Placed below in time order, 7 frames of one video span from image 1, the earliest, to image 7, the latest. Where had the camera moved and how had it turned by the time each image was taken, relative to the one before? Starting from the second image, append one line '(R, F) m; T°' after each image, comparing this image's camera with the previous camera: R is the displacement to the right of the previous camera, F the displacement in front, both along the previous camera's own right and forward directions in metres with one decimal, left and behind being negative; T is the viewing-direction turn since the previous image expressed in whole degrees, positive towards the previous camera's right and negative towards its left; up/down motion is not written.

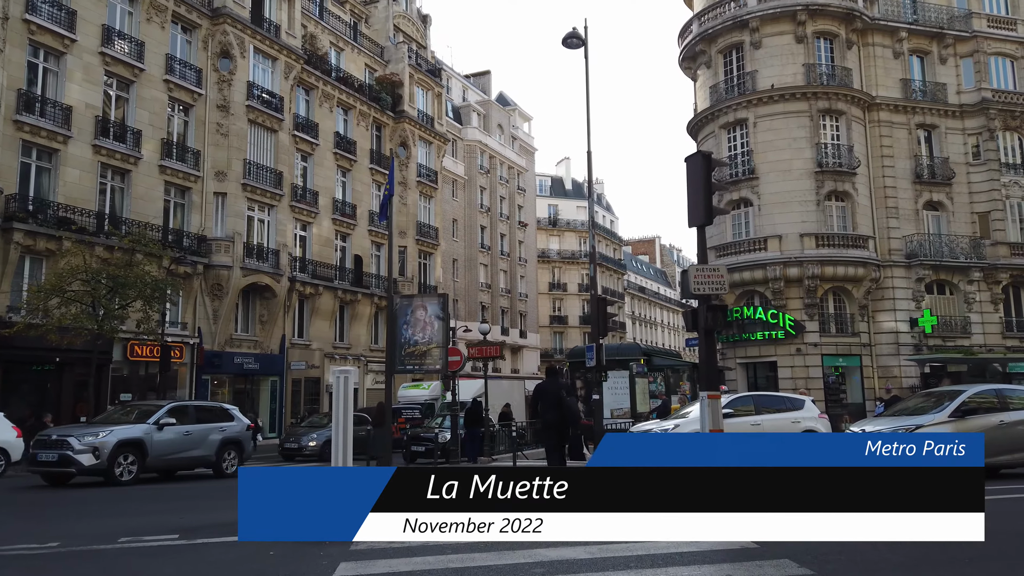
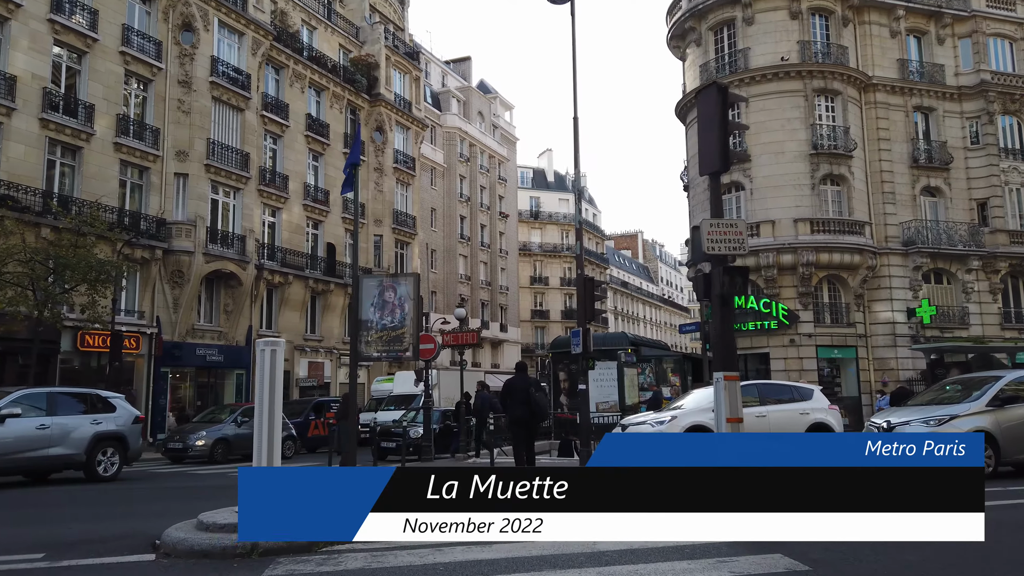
(+0.1, +1.7) m; +1°
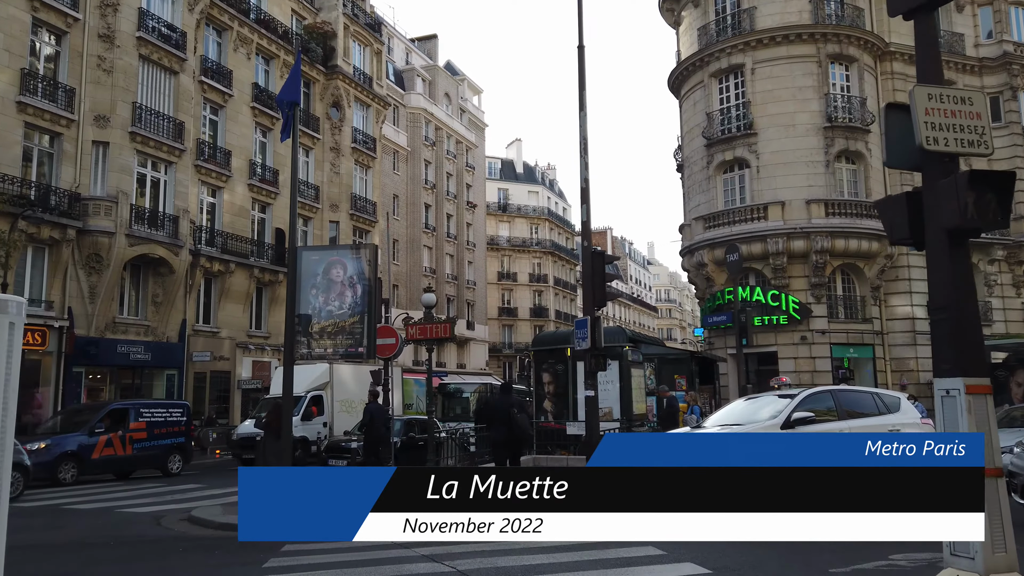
(-0.4, +3.9) m; +3°
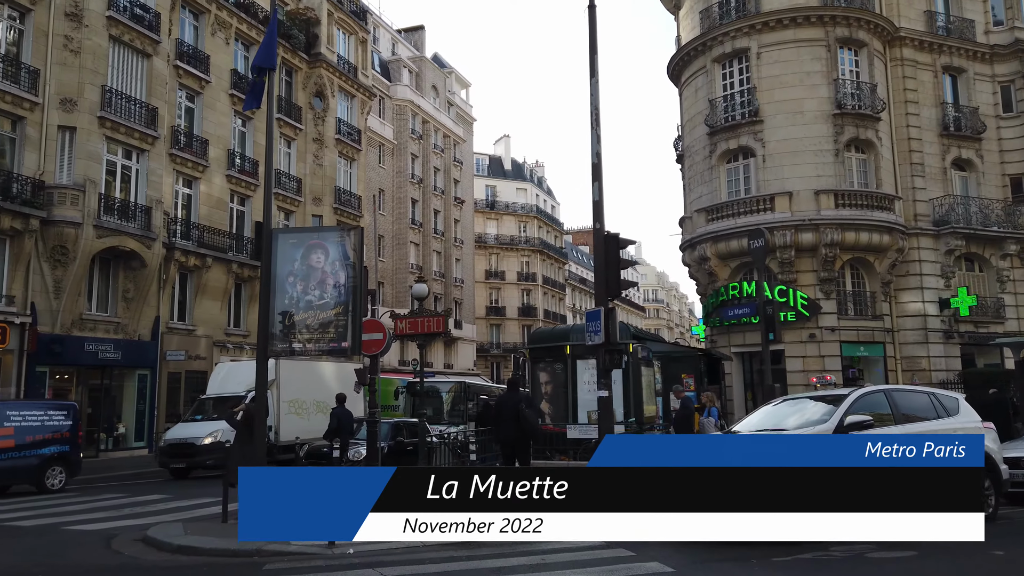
(-0.3, +1.4) m; +1°
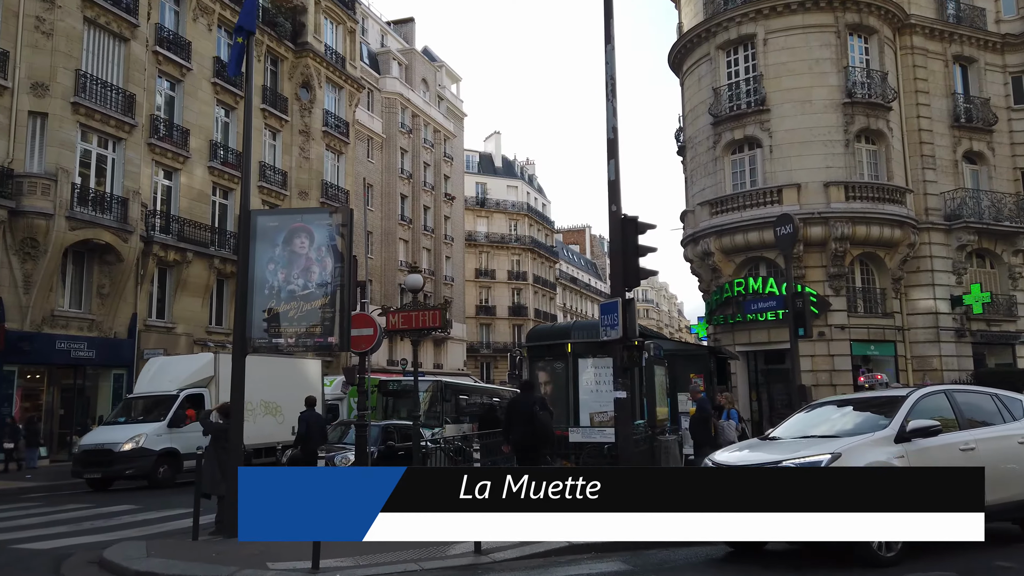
(-0.2, +1.2) m; +1°
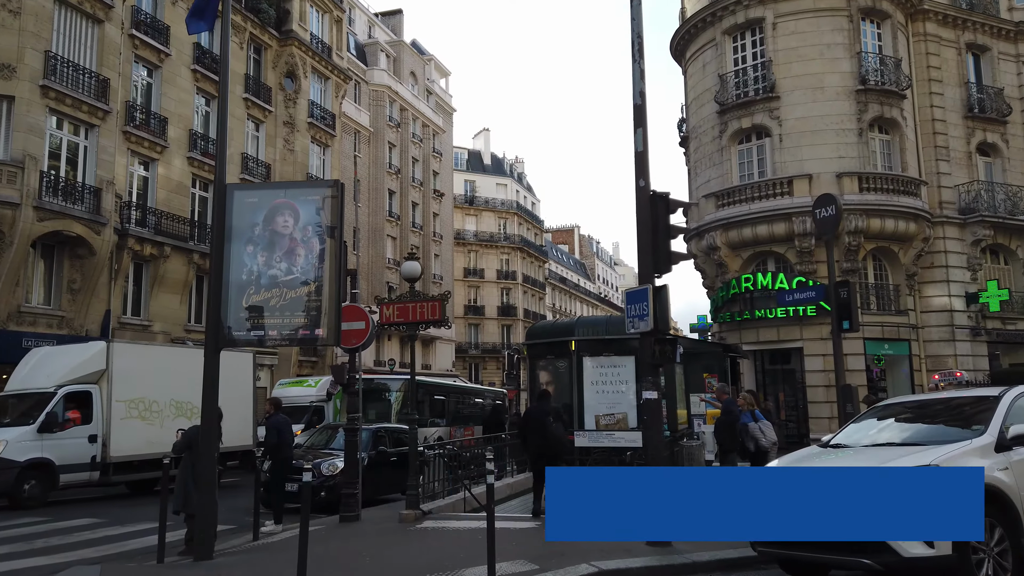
(-0.3, +1.3) m; +1°
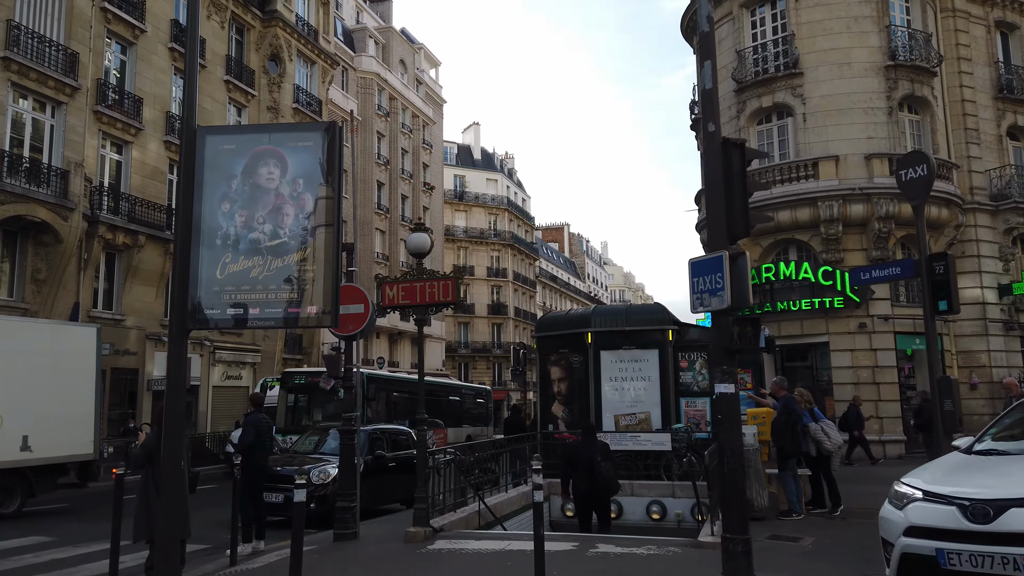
(-0.5, +1.7) m; +1°
